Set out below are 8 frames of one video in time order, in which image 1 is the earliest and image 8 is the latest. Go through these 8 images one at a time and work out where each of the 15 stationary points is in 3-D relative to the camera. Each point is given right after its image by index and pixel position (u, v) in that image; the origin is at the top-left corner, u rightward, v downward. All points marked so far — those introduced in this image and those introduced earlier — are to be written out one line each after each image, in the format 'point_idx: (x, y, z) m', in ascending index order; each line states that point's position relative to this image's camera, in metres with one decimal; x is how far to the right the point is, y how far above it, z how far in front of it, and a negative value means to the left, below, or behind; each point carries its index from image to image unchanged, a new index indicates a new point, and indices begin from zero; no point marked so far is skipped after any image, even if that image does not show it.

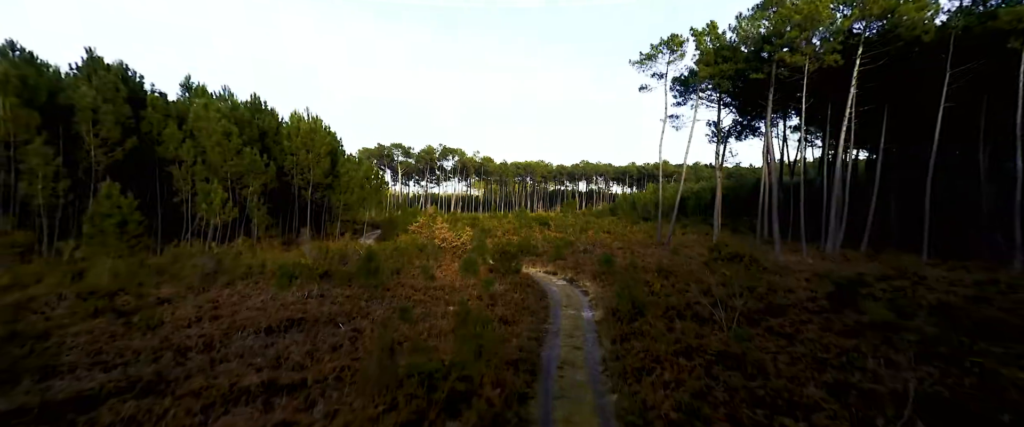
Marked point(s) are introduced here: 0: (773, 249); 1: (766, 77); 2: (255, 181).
0: (+13.1, -1.8, +19.3) m
1: (+13.2, +7.0, +20.0) m
2: (-11.3, +1.4, +16.9) m
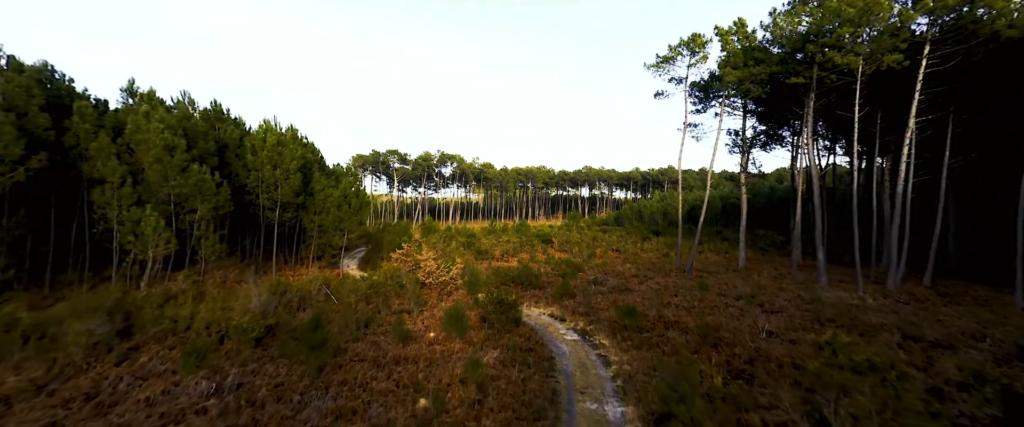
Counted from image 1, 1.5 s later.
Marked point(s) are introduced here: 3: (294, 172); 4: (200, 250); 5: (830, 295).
0: (+13.0, -2.9, +16.4) m
1: (+13.1, +5.9, +17.2) m
2: (-11.4, +0.3, +14.2) m
3: (-9.9, +1.9, +17.7) m
4: (-11.4, -1.4, +14.1) m
5: (+11.9, -3.0, +14.5) m
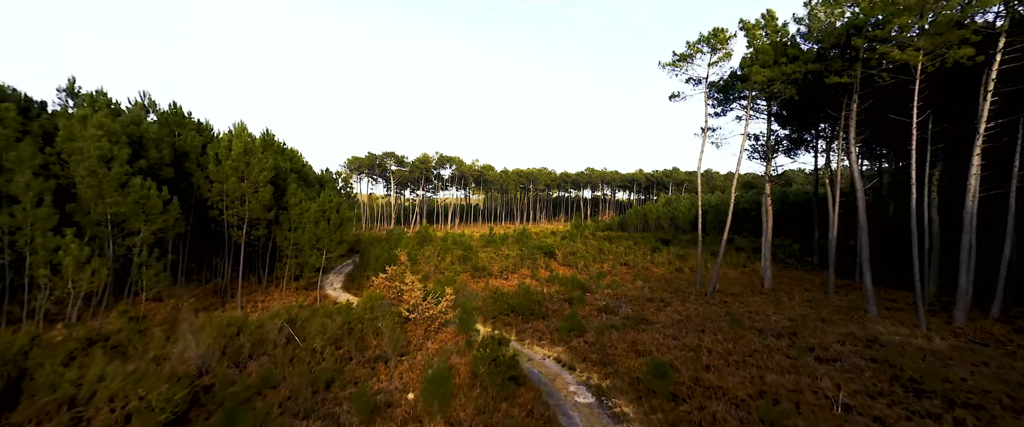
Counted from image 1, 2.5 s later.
0: (+13.0, -3.6, +14.2) m
1: (+13.1, +5.2, +15.0) m
2: (-11.4, -0.4, +12.0) m
3: (-9.9, +1.2, +15.6) m
4: (-11.5, -2.0, +11.9) m
5: (+11.9, -3.8, +12.2) m
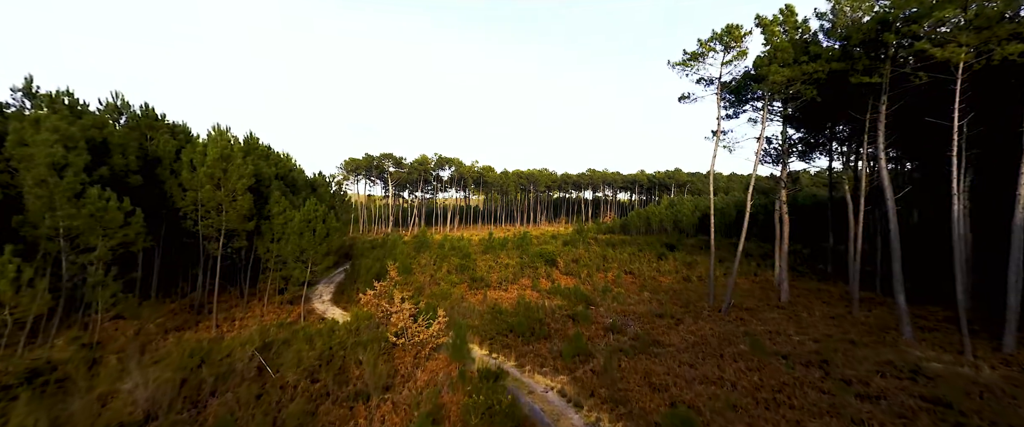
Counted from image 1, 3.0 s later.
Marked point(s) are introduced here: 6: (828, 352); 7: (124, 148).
0: (+13.0, -4.0, +13.0) m
1: (+13.1, +4.8, +13.8) m
2: (-11.4, -0.8, +10.8) m
3: (-10.0, +0.8, +14.4) m
4: (-11.5, -2.4, +10.7) m
5: (+11.8, -4.2, +11.0) m
6: (+9.6, -4.2, +11.8) m
7: (-12.8, +2.2, +12.8) m
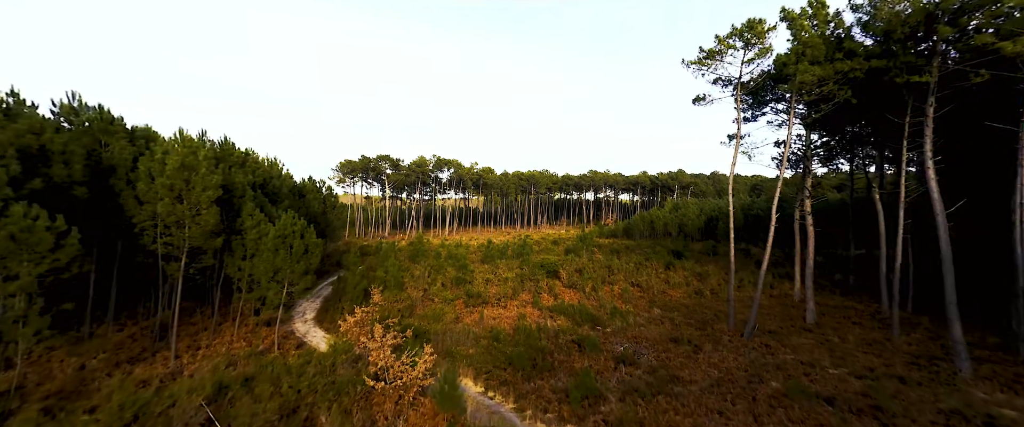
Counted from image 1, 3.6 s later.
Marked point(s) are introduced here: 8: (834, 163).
0: (+13.0, -4.5, +11.3) m
1: (+13.1, +4.3, +12.1) m
2: (-11.4, -1.3, +9.2) m
3: (-10.0, +0.3, +12.7) m
4: (-11.5, -2.9, +9.1) m
5: (+11.8, -4.7, +9.4) m
6: (+9.6, -4.7, +10.1) m
7: (-12.9, +1.7, +11.1) m
8: (+15.7, +2.5, +18.6) m
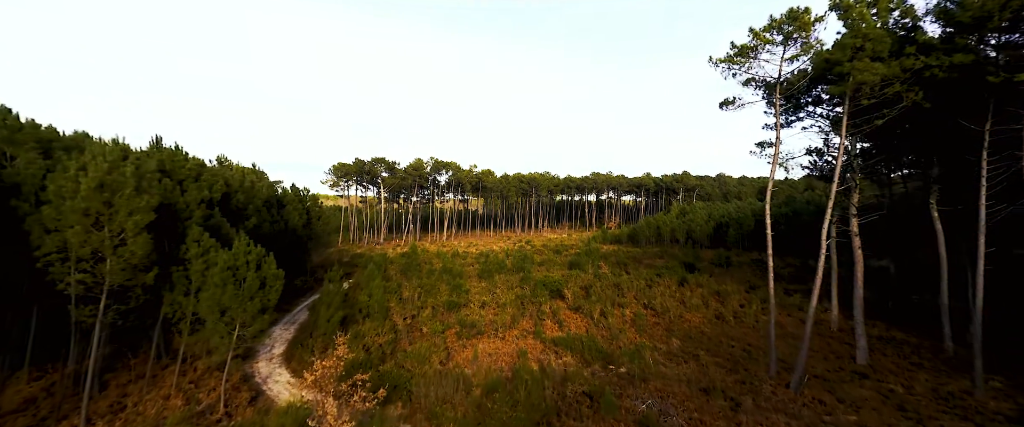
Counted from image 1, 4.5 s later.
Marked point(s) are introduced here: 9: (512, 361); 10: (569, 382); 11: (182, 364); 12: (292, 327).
0: (+12.9, -5.4, +8.8) m
1: (+13.0, +3.4, +9.6) m
2: (-11.5, -2.0, +6.8) m
3: (-10.0, -0.5, +10.3) m
4: (-11.6, -3.7, +6.7) m
5: (+11.8, -5.5, +6.9) m
6: (+9.5, -5.6, +7.7) m
7: (-12.9, +0.9, +8.7) m
8: (+15.7, +1.7, +16.2) m
9: (0.0, -5.9, +15.4) m
10: (+2.0, -5.7, +13.0) m
11: (-10.7, -4.9, +12.5) m
12: (-10.4, -5.3, +18.2) m
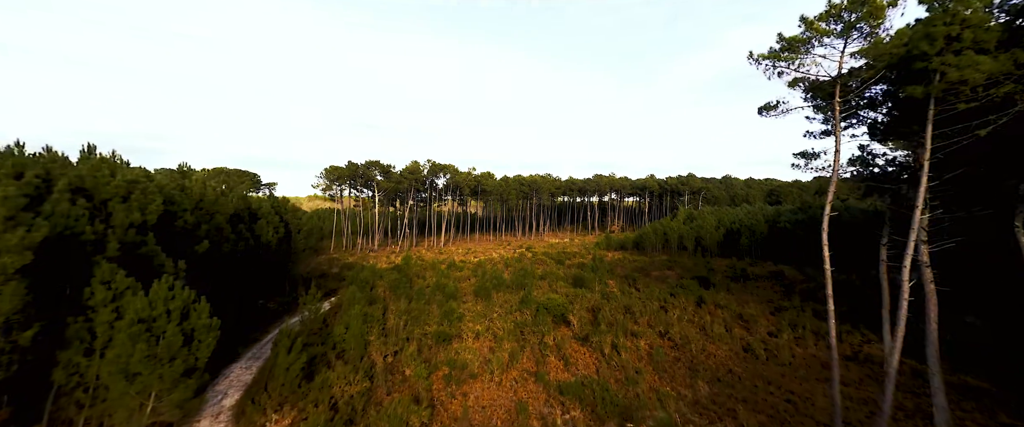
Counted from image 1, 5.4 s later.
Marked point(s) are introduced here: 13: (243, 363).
0: (+12.8, -6.2, +6.2) m
1: (+13.0, +2.5, +7.0) m
2: (-11.6, -2.9, +4.2) m
3: (-10.1, -1.3, +7.7) m
4: (-11.7, -4.6, +4.0) m
5: (+11.7, -6.4, +4.2) m
6: (+9.4, -6.4, +5.0) m
7: (-13.0, +0.1, +6.1) m
8: (+15.6, +0.8, +13.5) m
9: (-0.1, -6.8, +12.8) m
10: (+1.9, -6.5, +10.3) m
11: (-10.8, -5.7, +9.9) m
12: (-10.4, -6.1, +15.6) m
13: (-11.1, -6.1, +15.9) m
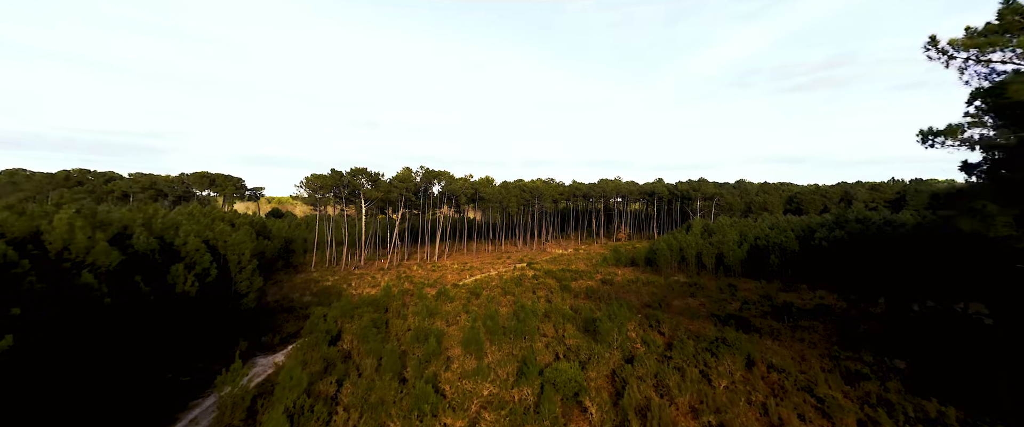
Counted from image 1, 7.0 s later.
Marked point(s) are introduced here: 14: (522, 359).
0: (+12.6, -8.1, +0.6) m
1: (+12.7, +0.7, +1.4) m
2: (-11.8, -4.7, -1.3) m
3: (-10.3, -3.1, +2.2) m
4: (-11.9, -6.4, -1.5) m
5: (+11.4, -8.3, -1.4) m
6: (+9.2, -8.3, -0.6) m
7: (-13.2, -1.8, +0.6) m
8: (+15.4, -1.1, +7.9) m
9: (-0.3, -8.6, +7.2) m
10: (+1.7, -8.4, +4.8) m
11: (-11.0, -7.6, +4.4) m
12: (-10.6, -8.0, +10.1) m
13: (-11.3, -8.0, +10.4) m
14: (+0.5, -7.0, +18.6) m
